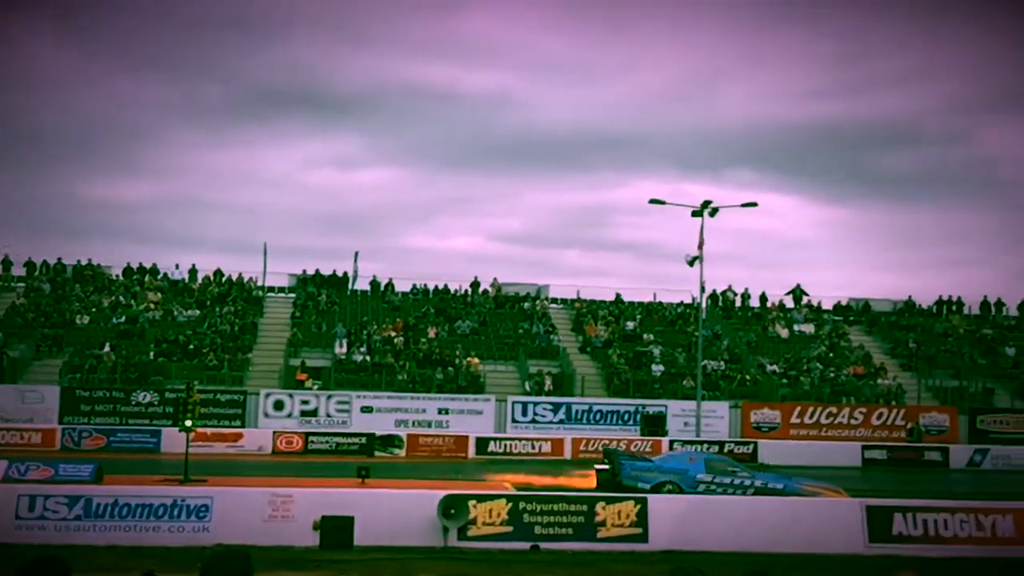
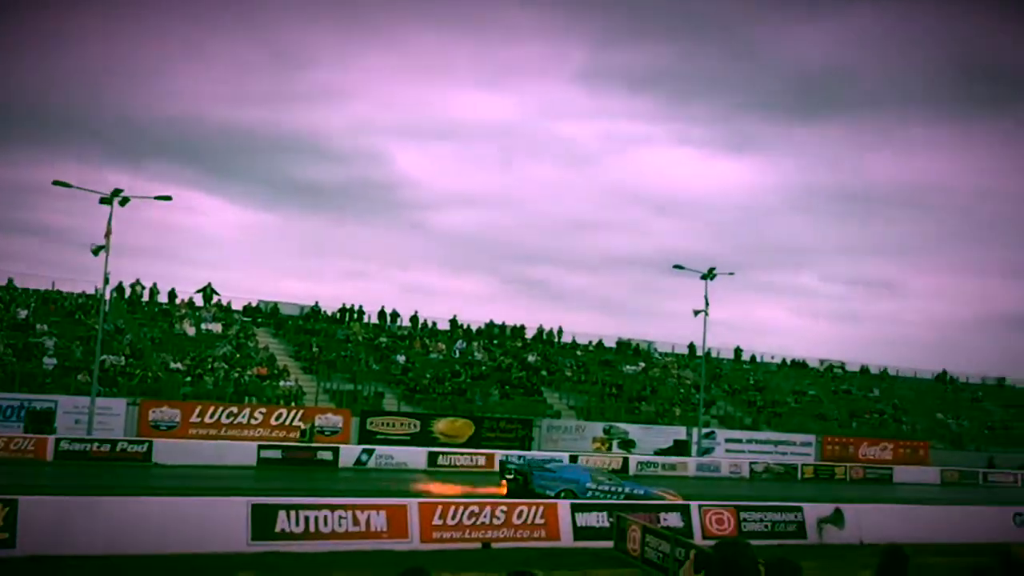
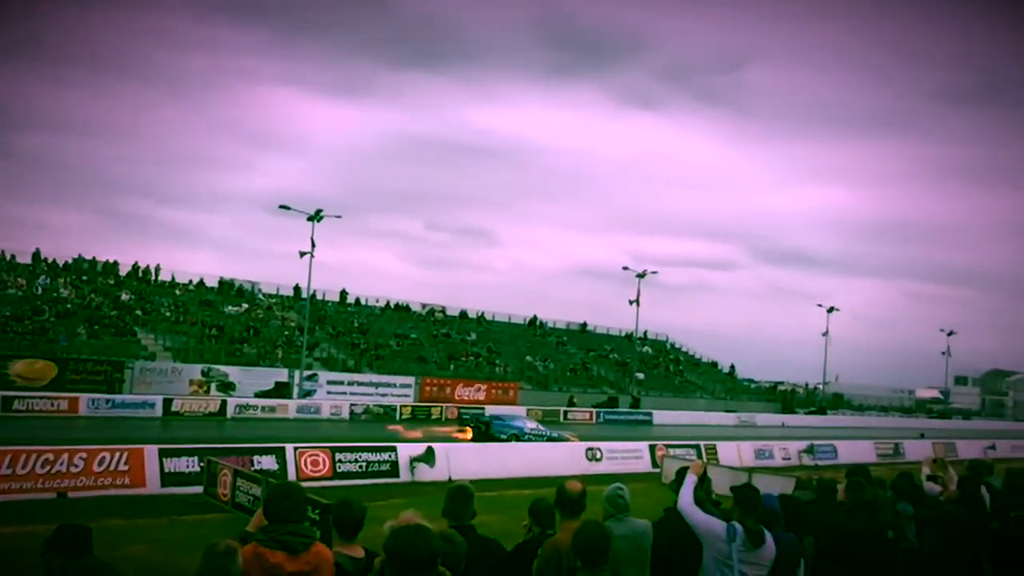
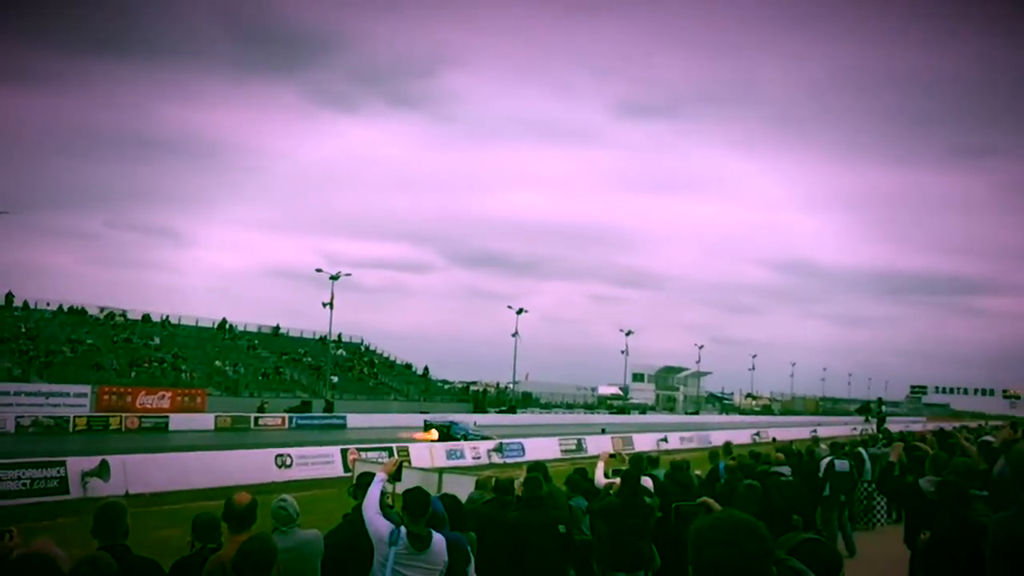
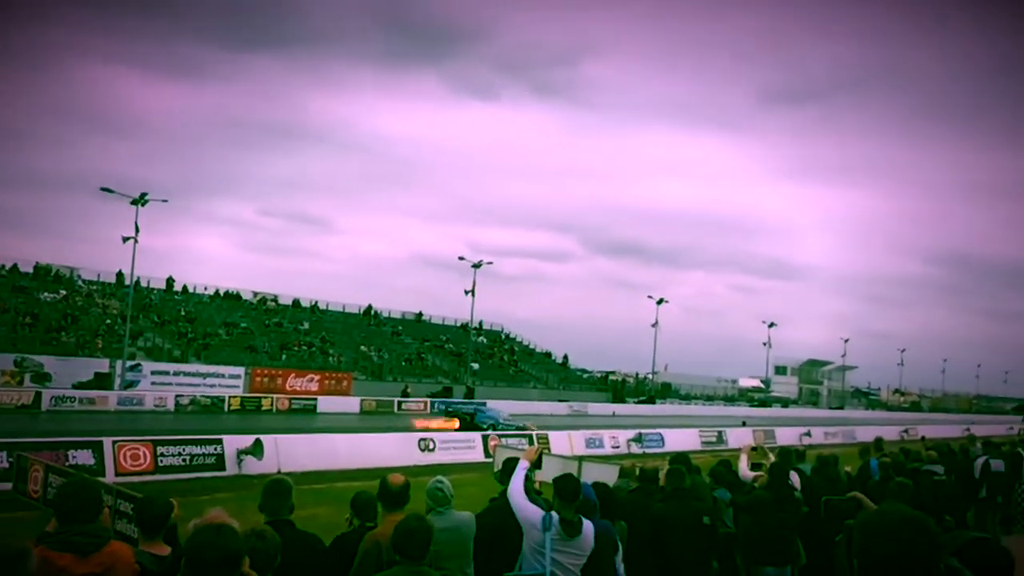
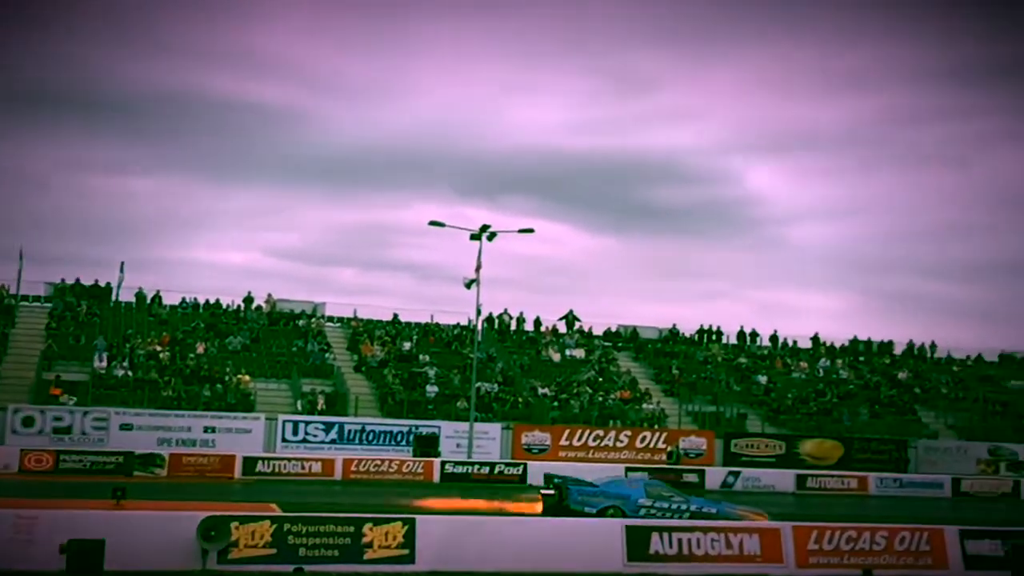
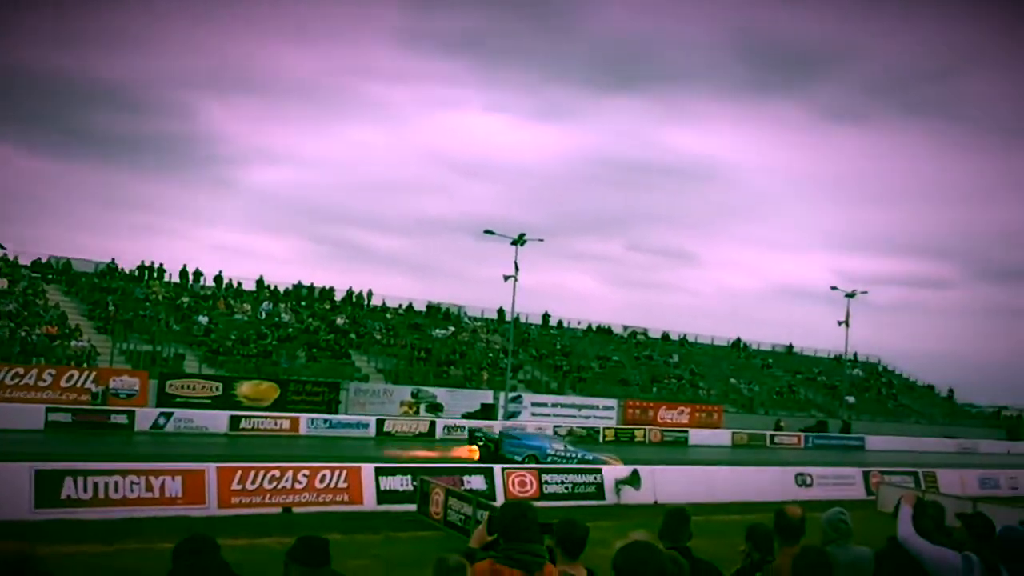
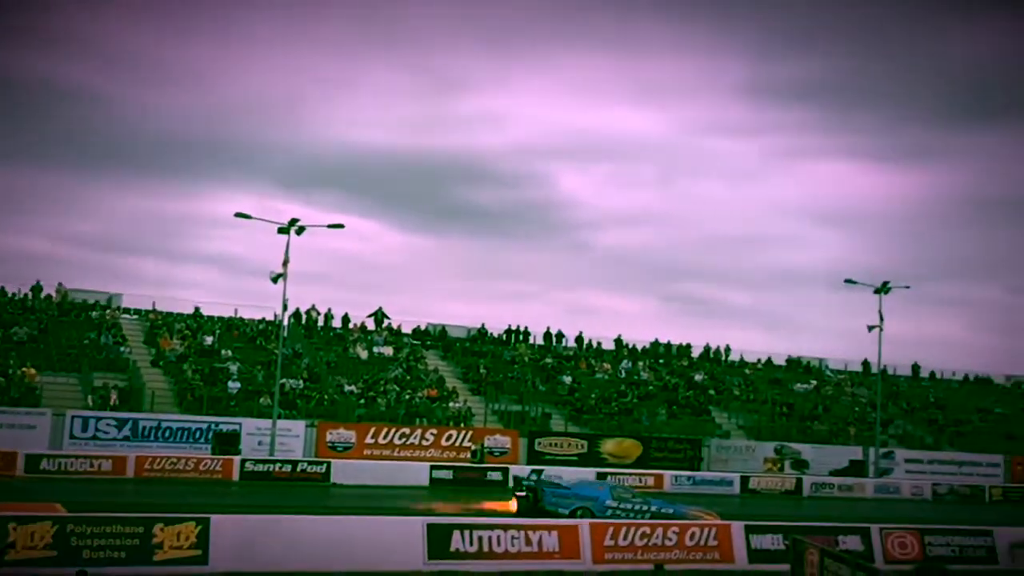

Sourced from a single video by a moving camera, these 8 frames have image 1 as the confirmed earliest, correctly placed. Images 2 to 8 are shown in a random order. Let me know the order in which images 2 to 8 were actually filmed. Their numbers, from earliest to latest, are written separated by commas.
6, 8, 2, 7, 3, 5, 4
